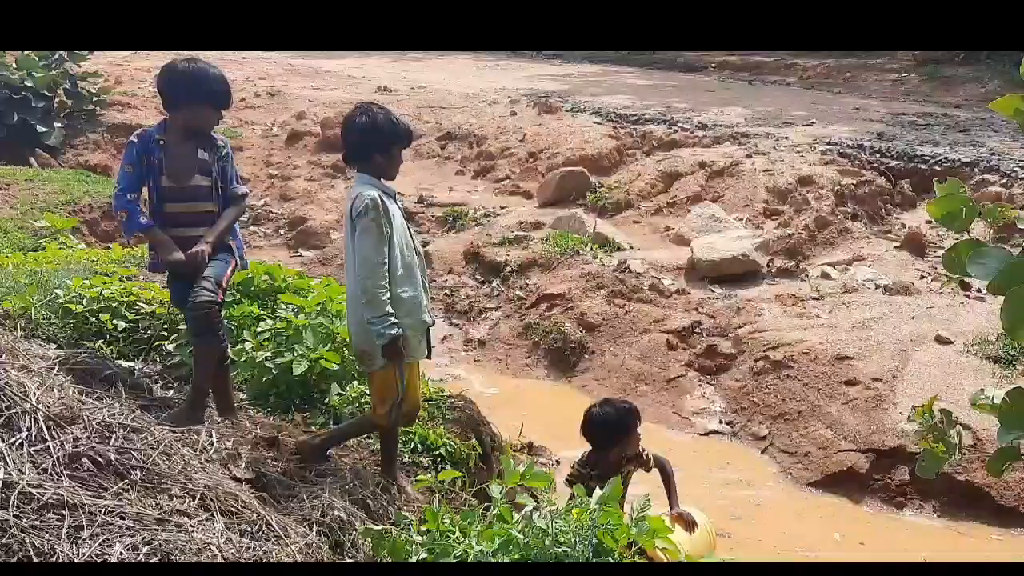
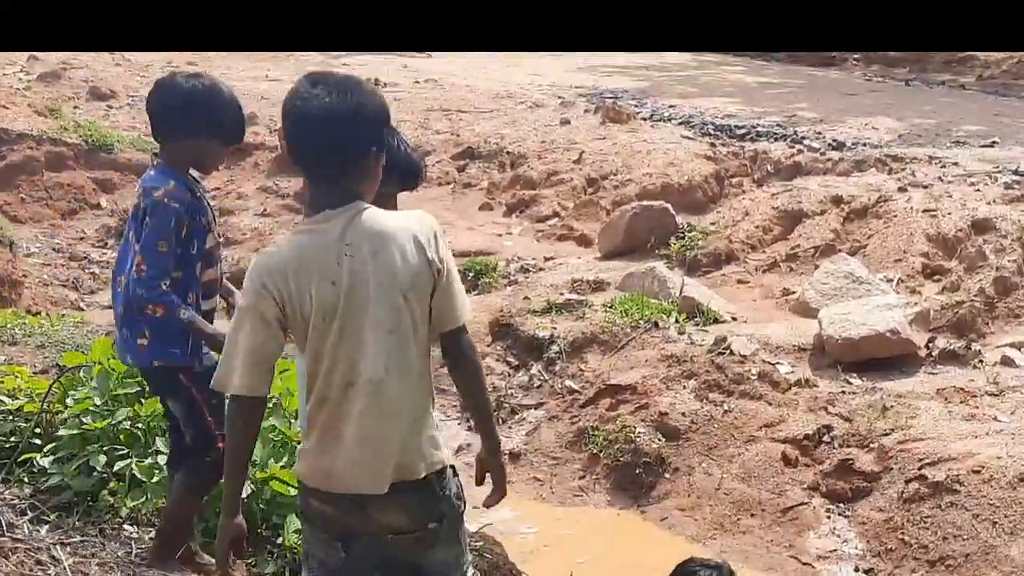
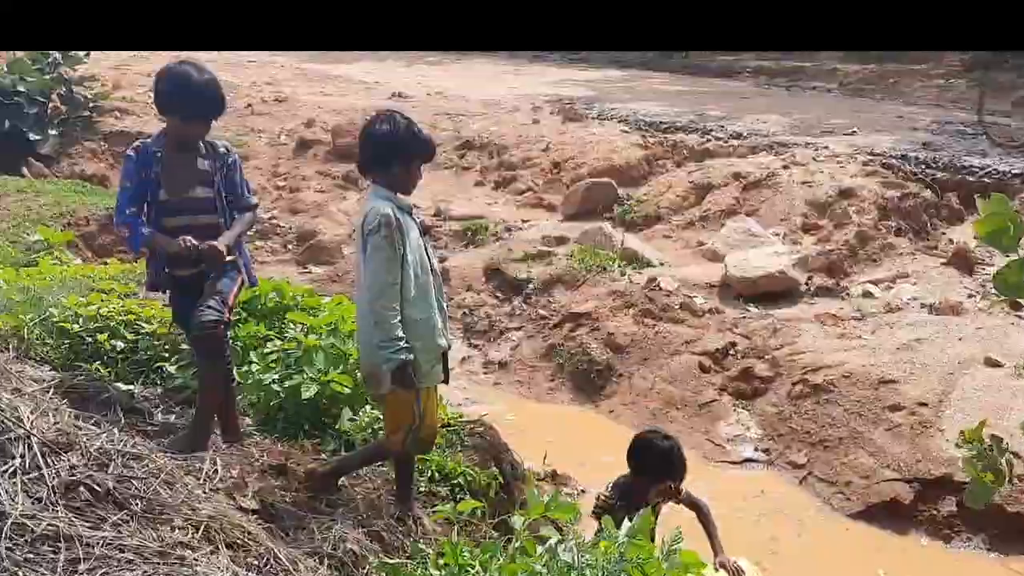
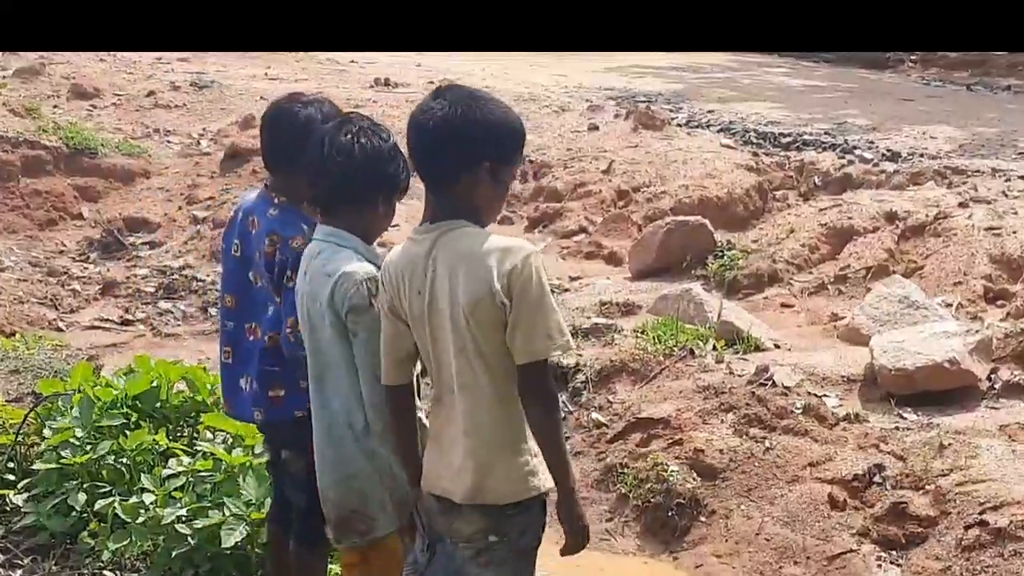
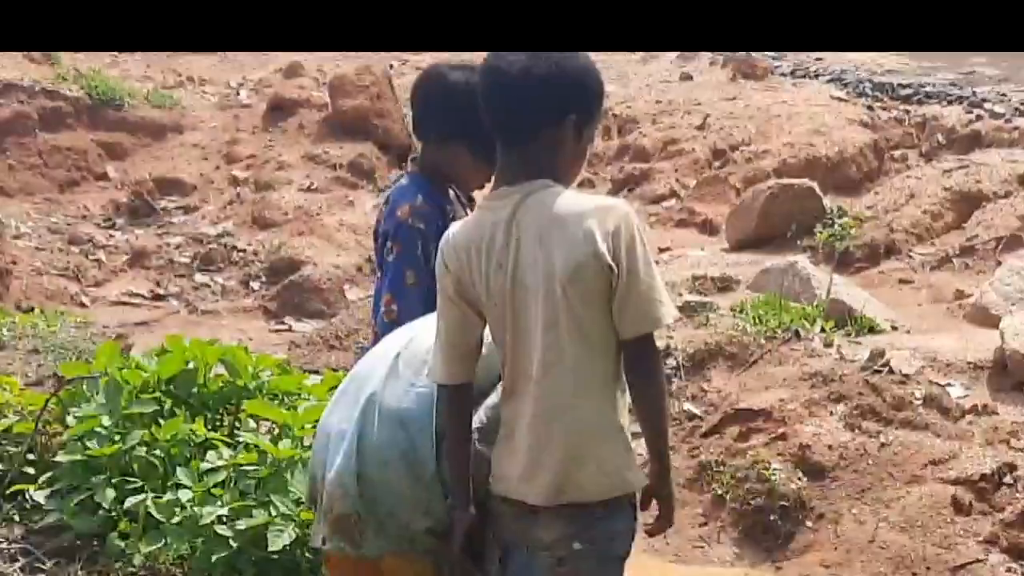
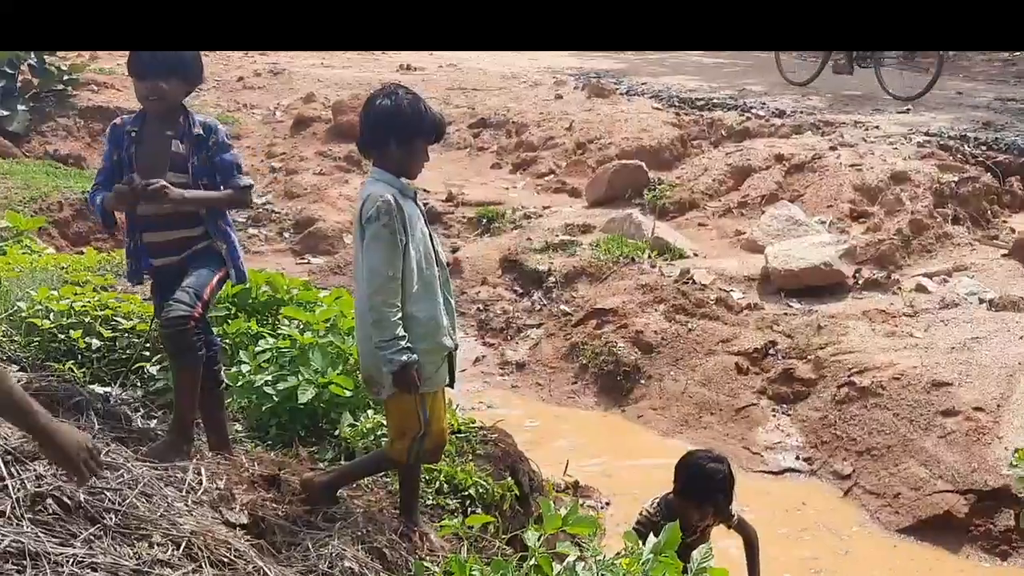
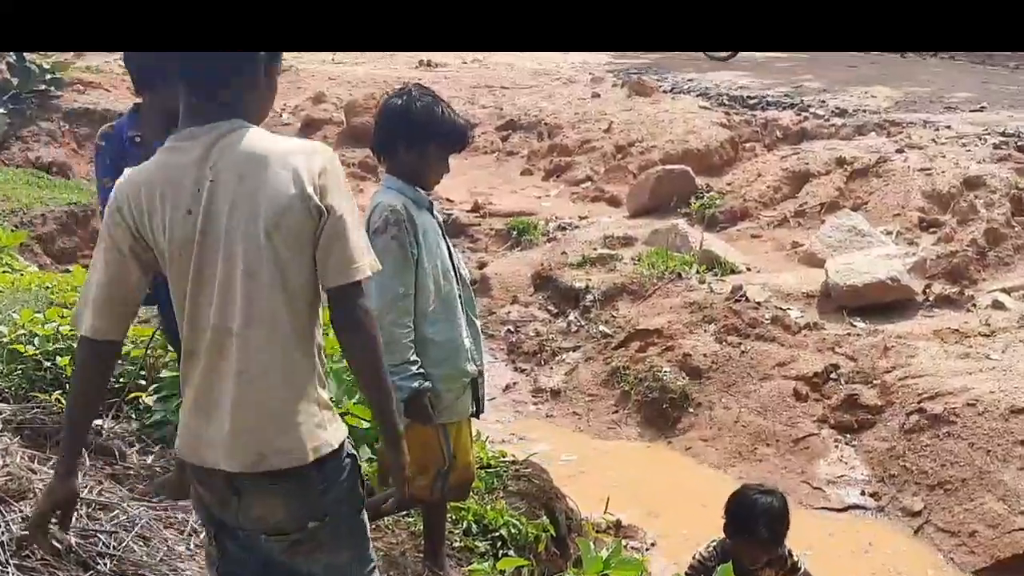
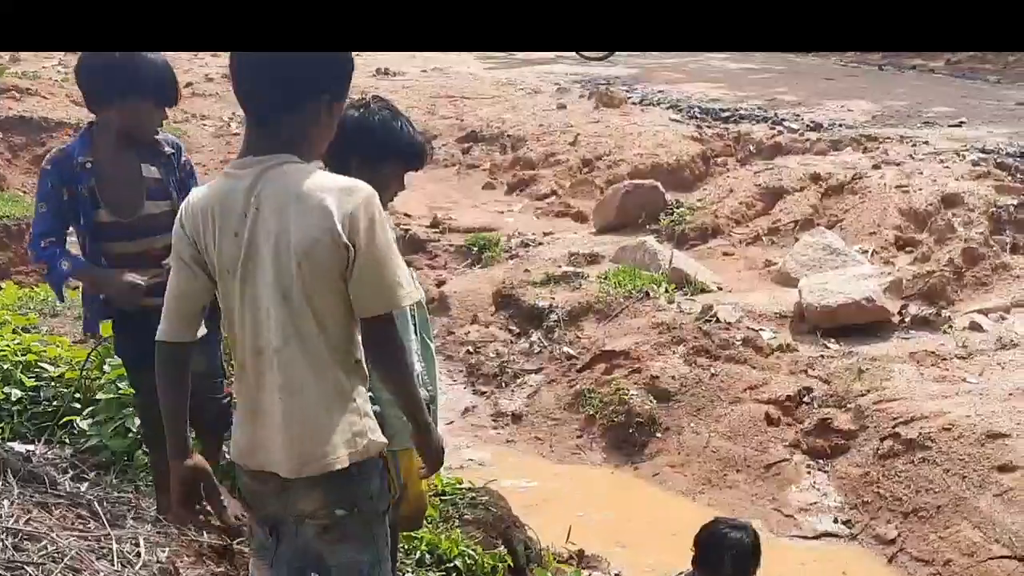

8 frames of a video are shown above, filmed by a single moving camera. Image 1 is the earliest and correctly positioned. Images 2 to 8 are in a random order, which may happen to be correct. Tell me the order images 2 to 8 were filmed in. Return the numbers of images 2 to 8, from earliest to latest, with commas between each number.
3, 6, 7, 8, 2, 4, 5
